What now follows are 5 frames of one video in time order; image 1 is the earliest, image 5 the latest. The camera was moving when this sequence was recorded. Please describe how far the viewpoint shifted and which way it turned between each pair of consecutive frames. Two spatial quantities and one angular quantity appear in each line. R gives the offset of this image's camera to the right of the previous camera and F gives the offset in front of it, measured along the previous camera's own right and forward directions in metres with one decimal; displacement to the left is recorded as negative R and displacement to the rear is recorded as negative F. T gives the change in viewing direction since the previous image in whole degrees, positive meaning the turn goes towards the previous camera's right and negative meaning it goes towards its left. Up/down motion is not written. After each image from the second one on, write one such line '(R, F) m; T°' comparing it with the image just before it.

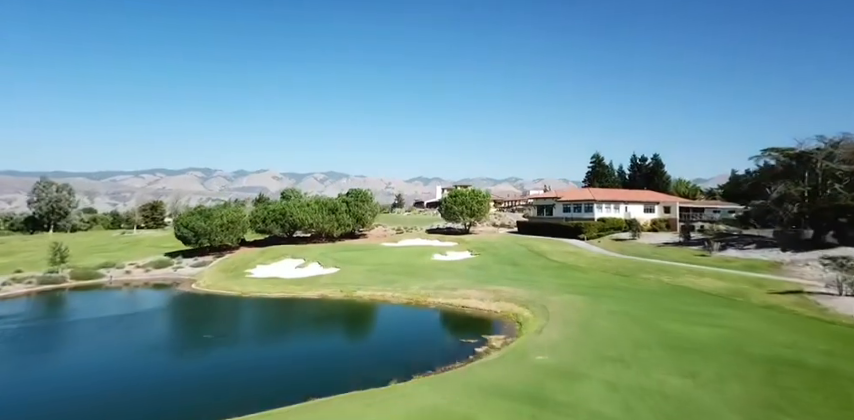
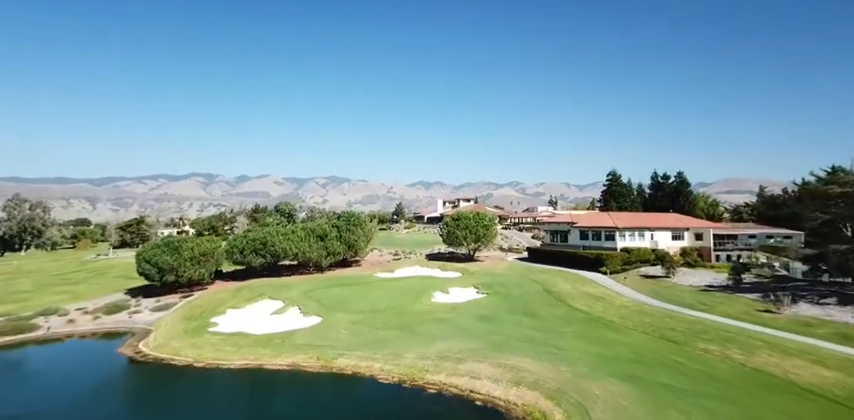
(+0.2, +8.0) m; 0°
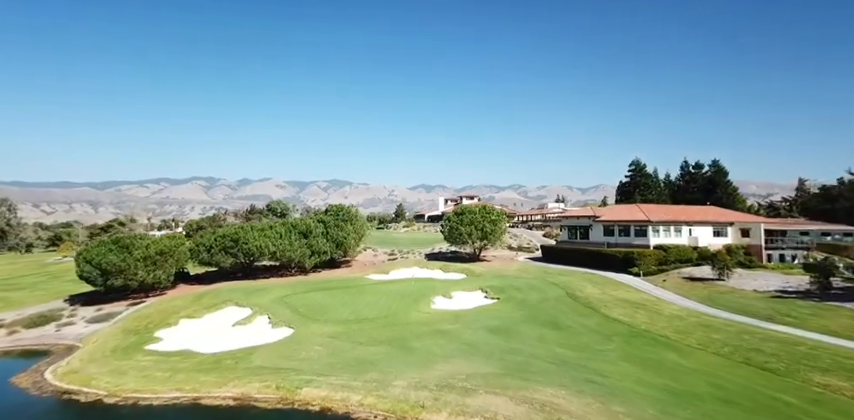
(+0.3, +8.6) m; 0°
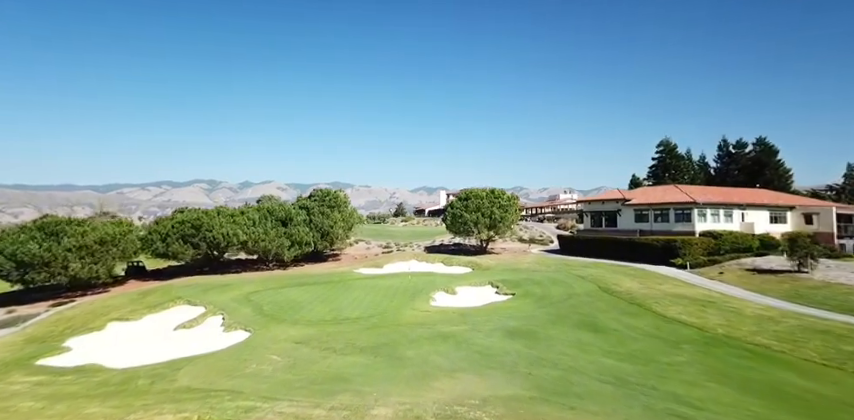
(+0.2, +8.2) m; 0°
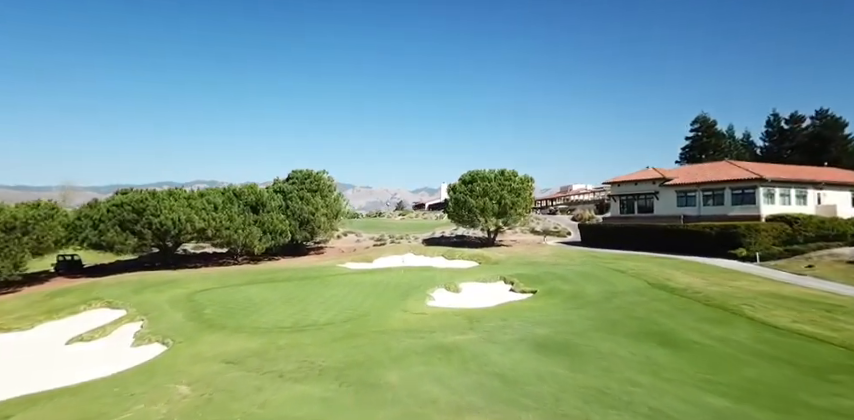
(+0.3, +8.0) m; 0°
